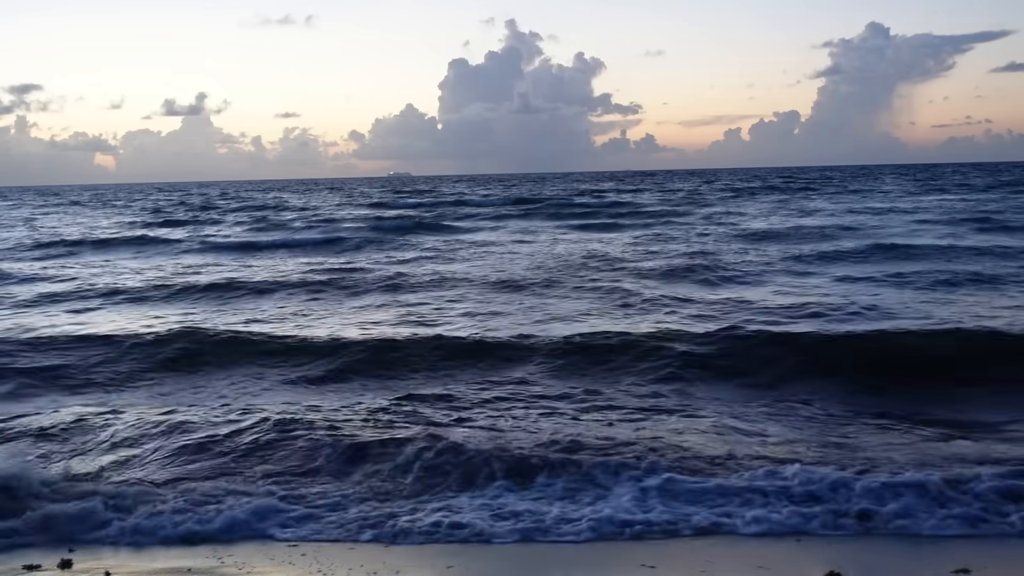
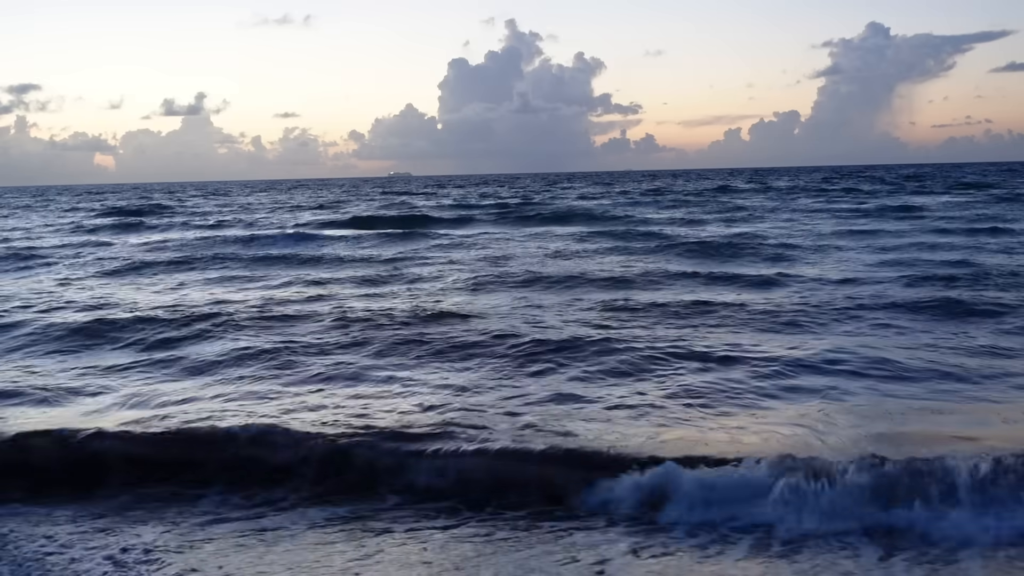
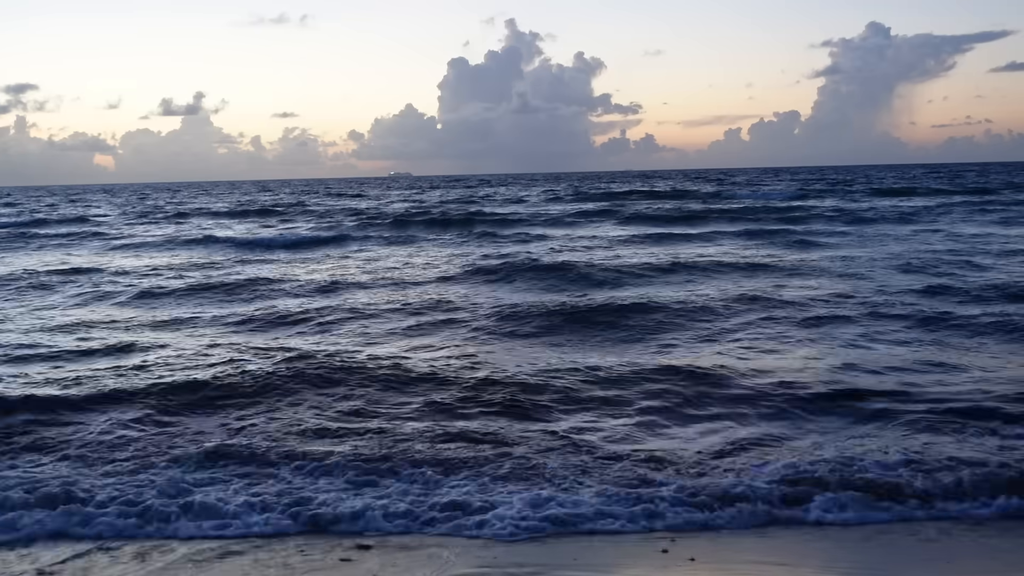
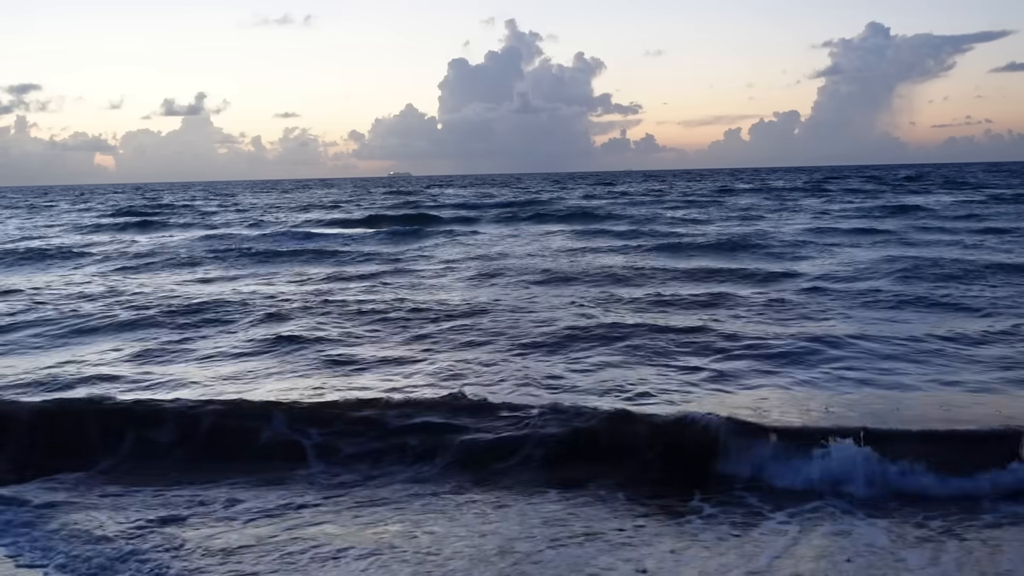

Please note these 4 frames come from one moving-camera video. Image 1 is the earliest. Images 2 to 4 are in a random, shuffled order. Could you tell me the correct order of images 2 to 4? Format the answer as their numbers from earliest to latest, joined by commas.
4, 2, 3
